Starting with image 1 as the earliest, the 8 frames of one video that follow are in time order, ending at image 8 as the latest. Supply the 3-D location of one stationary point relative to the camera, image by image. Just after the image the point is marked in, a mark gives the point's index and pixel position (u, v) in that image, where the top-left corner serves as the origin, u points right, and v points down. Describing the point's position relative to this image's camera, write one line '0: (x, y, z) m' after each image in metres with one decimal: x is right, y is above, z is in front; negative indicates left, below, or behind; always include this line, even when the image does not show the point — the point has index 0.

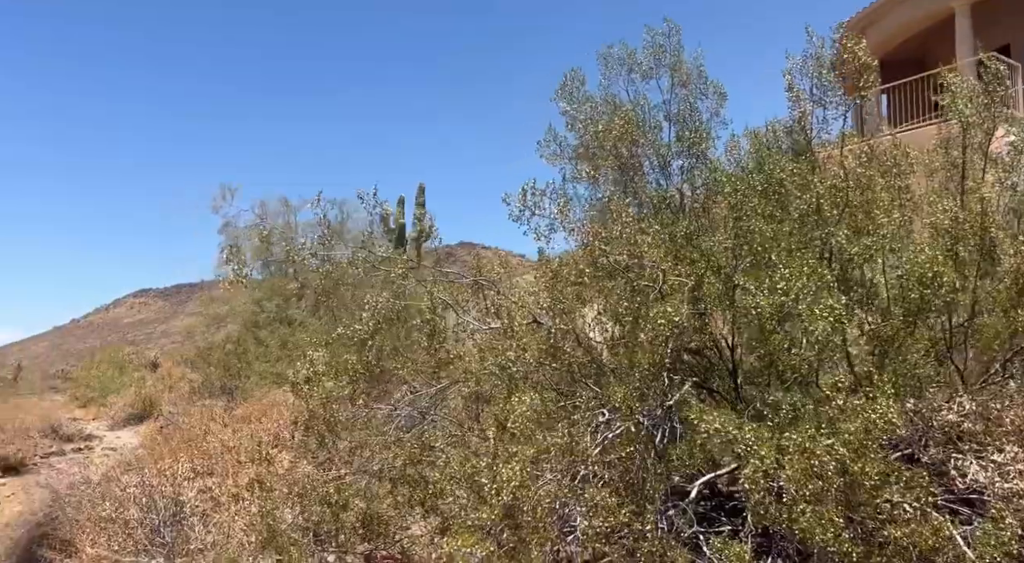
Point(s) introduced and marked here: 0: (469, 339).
0: (-0.3, -0.4, +4.6) m
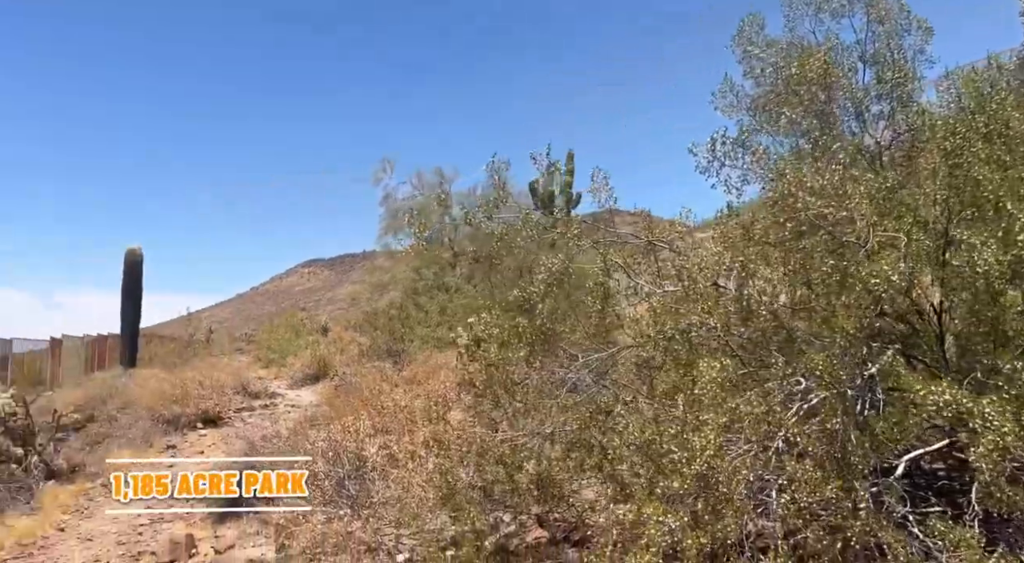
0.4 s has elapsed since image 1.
0: (+0.9, -0.1, +4.4) m
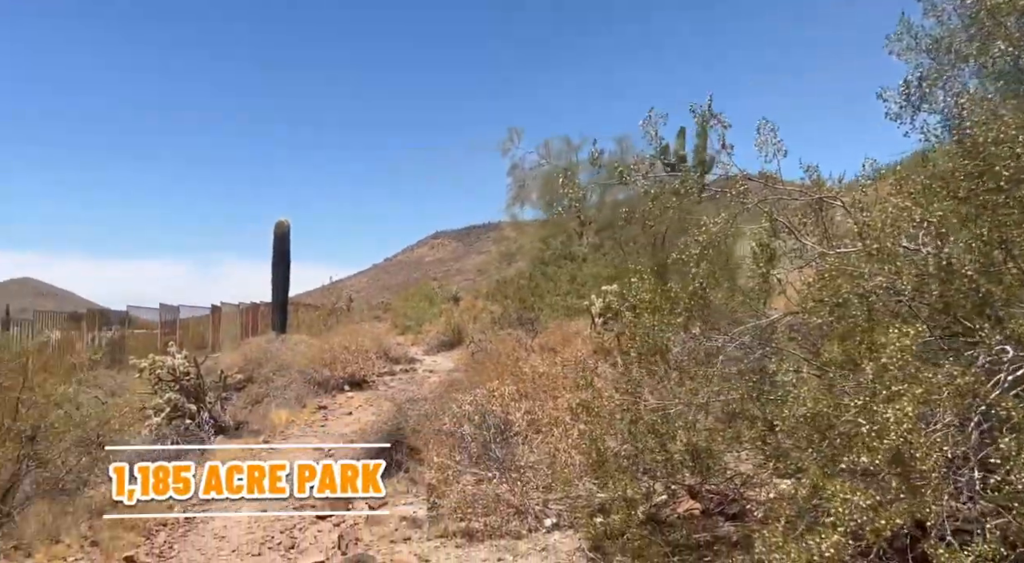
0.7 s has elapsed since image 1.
0: (+1.8, +0.1, +4.0) m
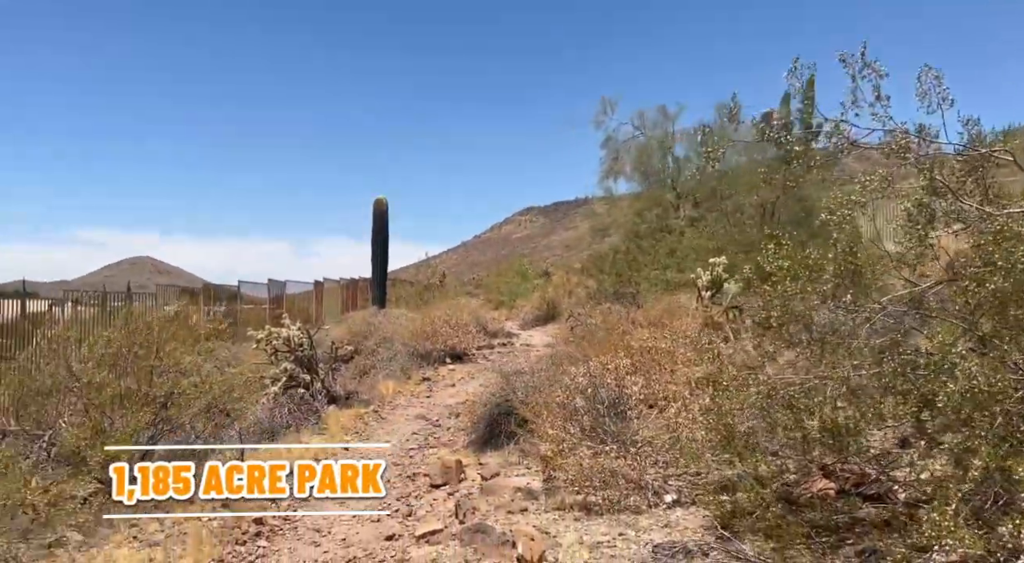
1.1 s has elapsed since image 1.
0: (+2.6, +0.3, +3.6) m
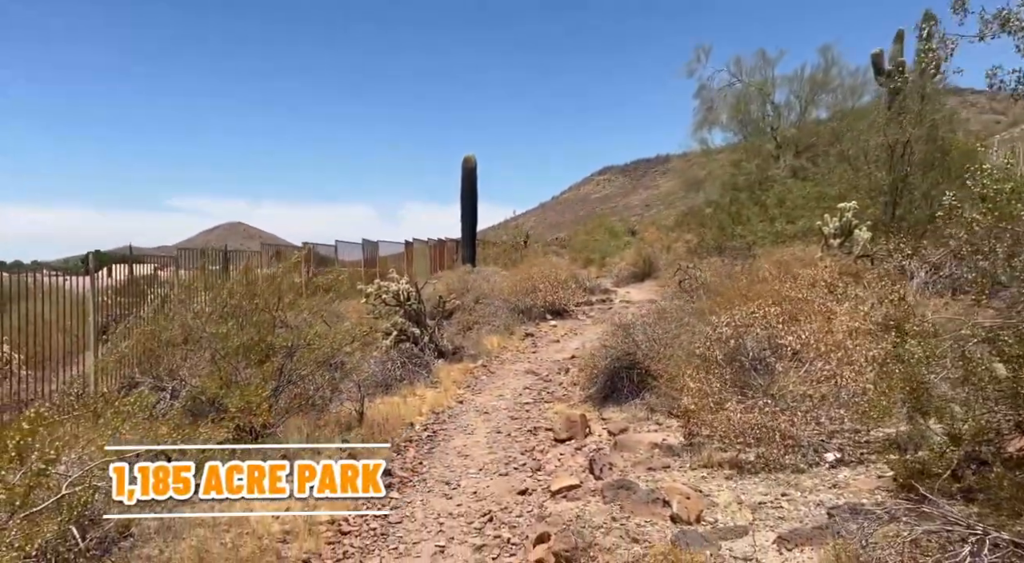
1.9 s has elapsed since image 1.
0: (+3.4, +0.7, +2.9) m
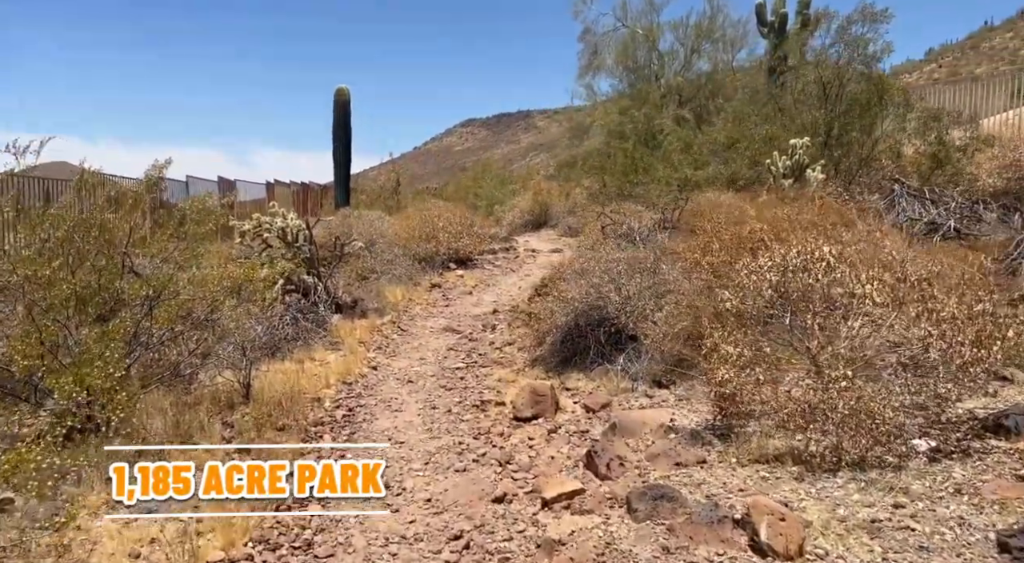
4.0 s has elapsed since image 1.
0: (+3.6, +0.8, +2.1) m
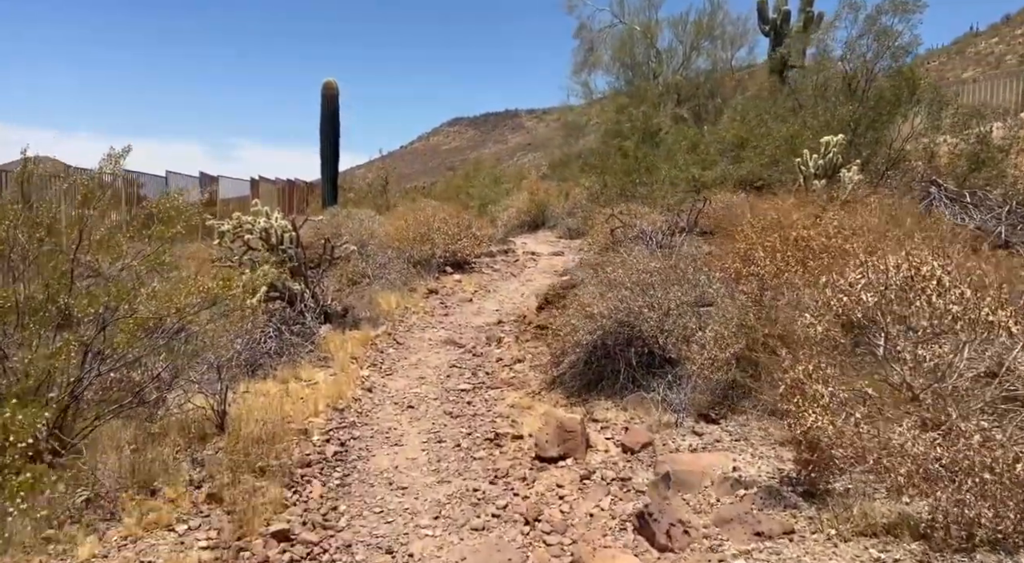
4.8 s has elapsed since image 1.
0: (+3.8, +0.7, +1.4) m
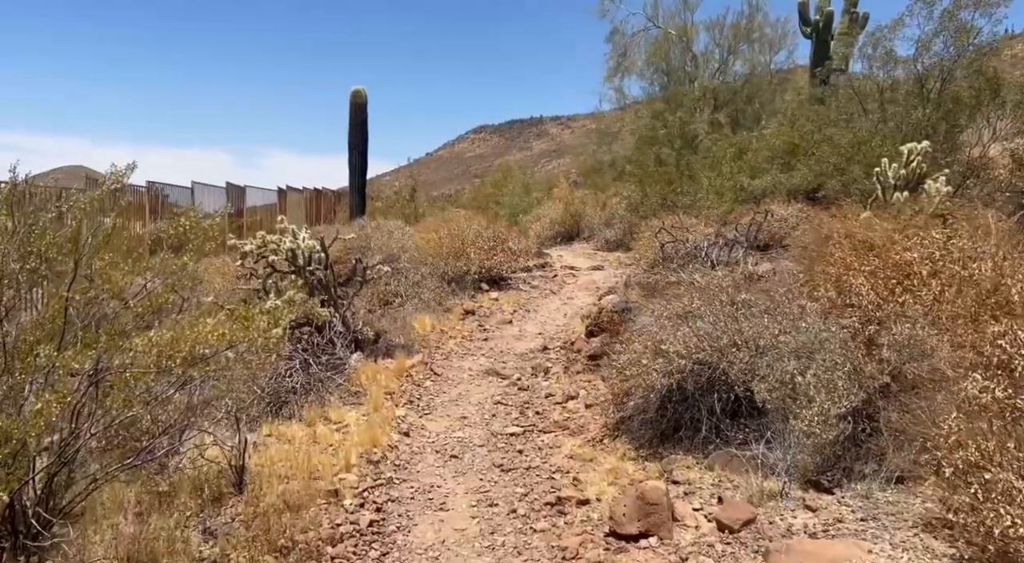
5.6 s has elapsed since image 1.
0: (+4.1, +0.5, +0.6) m
